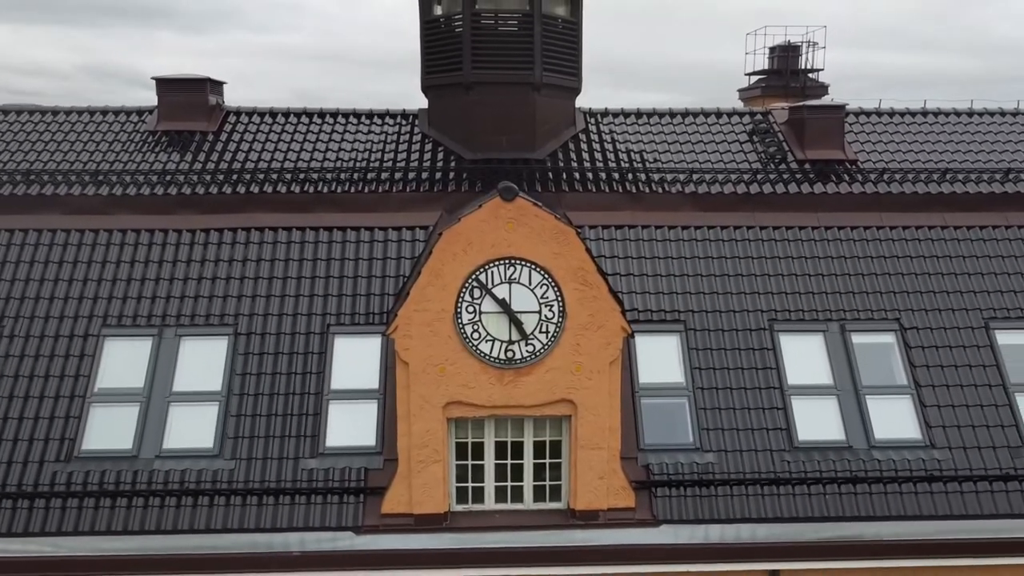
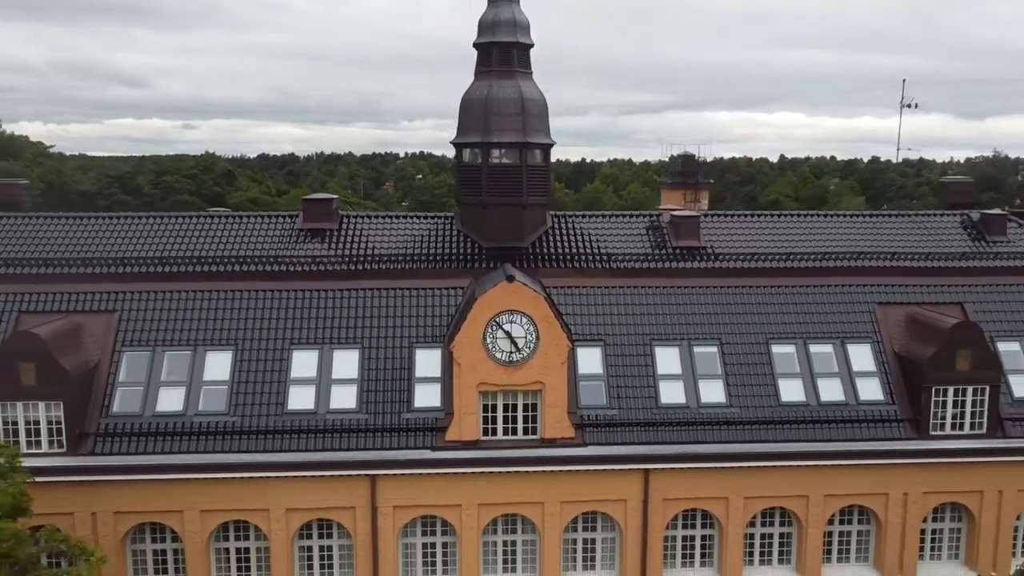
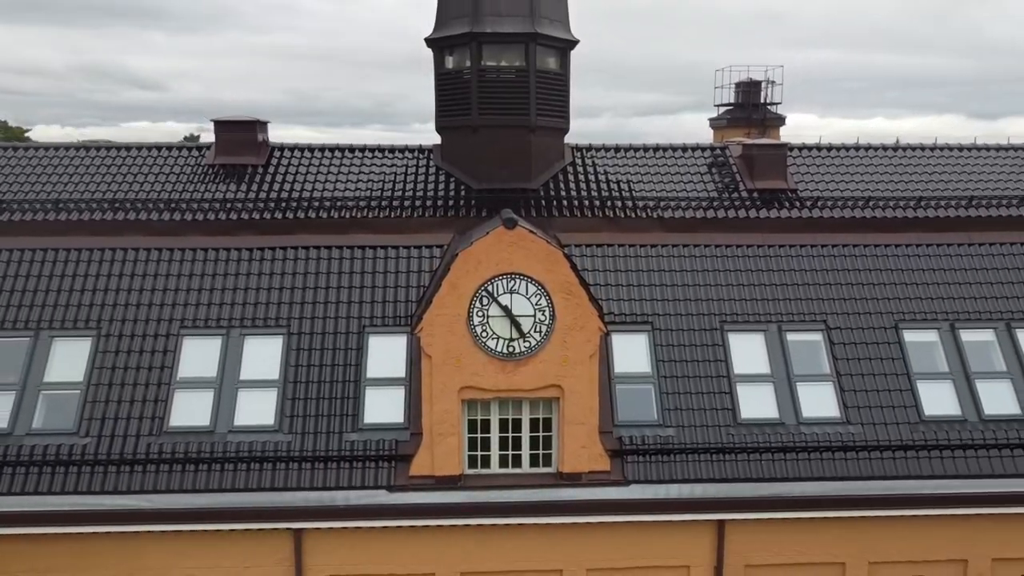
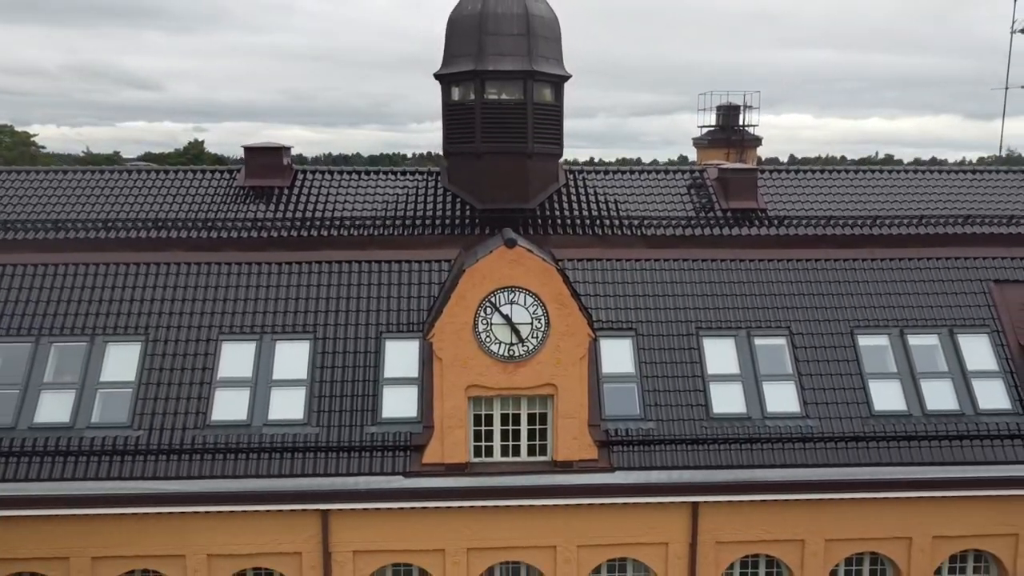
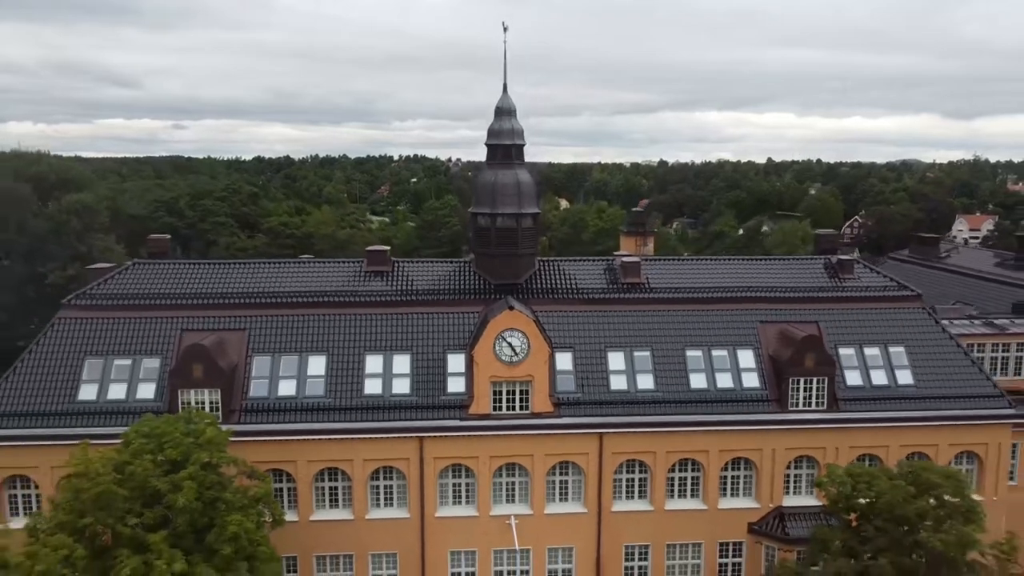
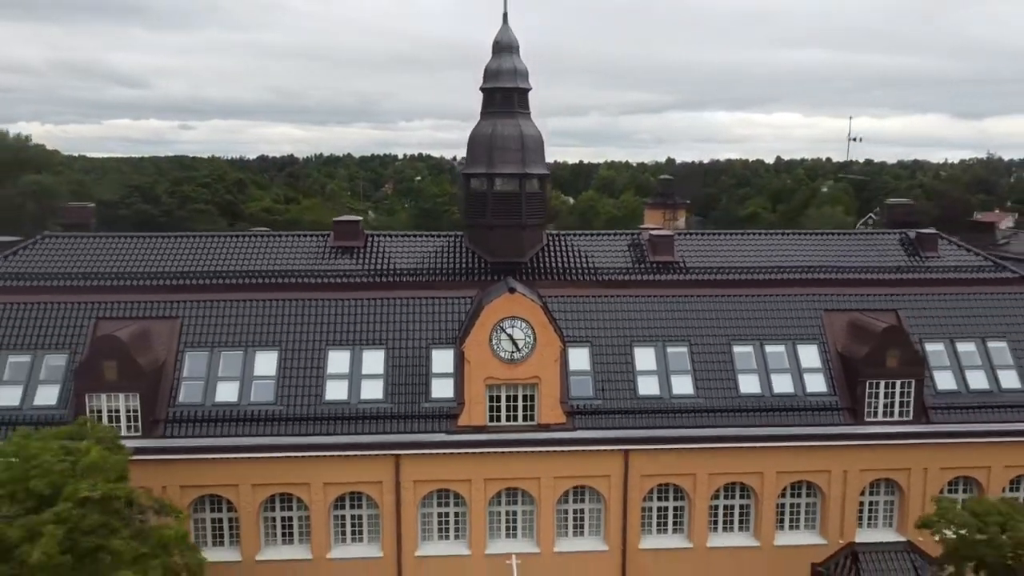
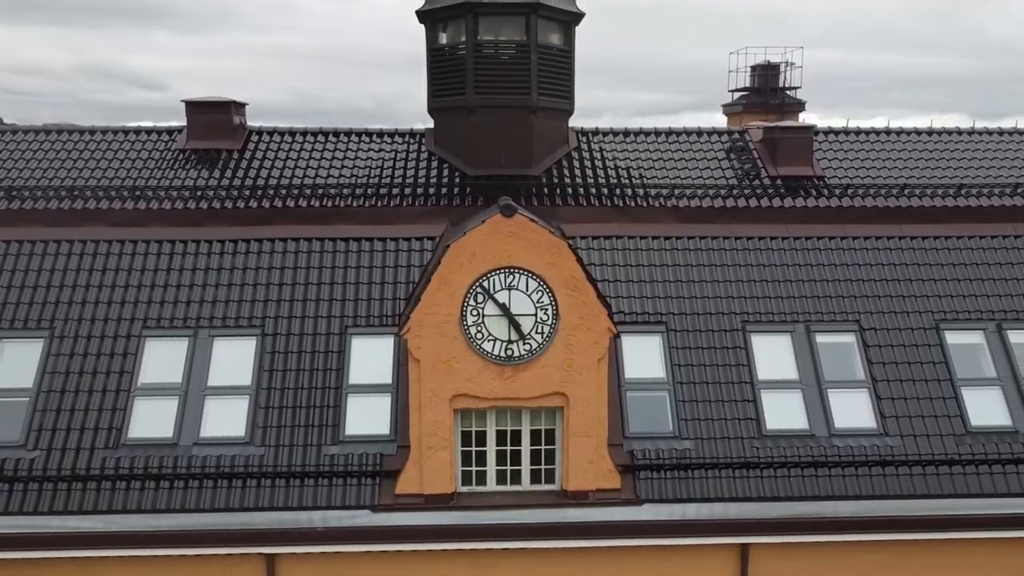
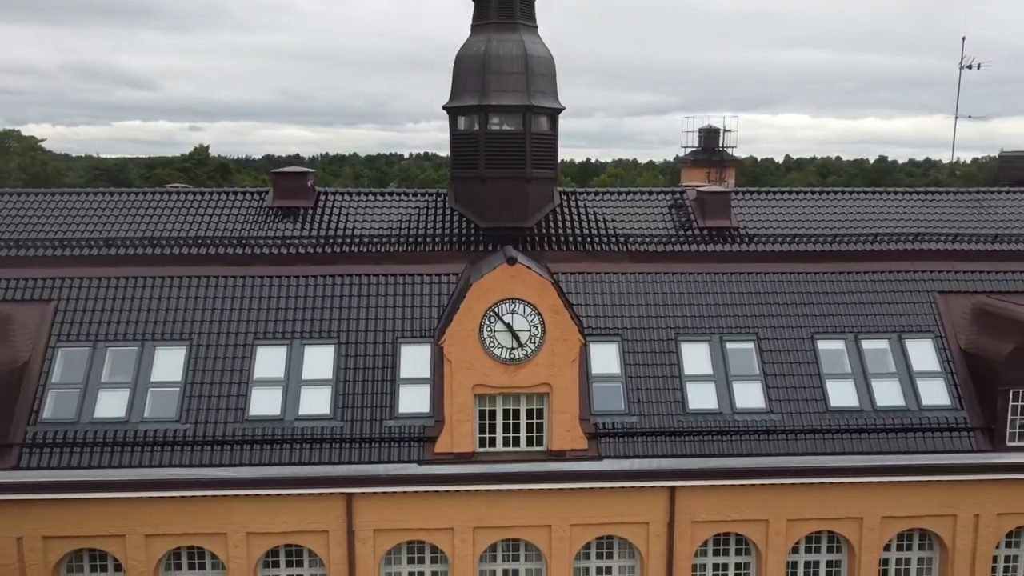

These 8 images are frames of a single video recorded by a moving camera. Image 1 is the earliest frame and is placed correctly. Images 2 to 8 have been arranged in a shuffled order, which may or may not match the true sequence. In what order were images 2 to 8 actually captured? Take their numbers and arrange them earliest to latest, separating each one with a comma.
7, 3, 4, 8, 2, 6, 5
